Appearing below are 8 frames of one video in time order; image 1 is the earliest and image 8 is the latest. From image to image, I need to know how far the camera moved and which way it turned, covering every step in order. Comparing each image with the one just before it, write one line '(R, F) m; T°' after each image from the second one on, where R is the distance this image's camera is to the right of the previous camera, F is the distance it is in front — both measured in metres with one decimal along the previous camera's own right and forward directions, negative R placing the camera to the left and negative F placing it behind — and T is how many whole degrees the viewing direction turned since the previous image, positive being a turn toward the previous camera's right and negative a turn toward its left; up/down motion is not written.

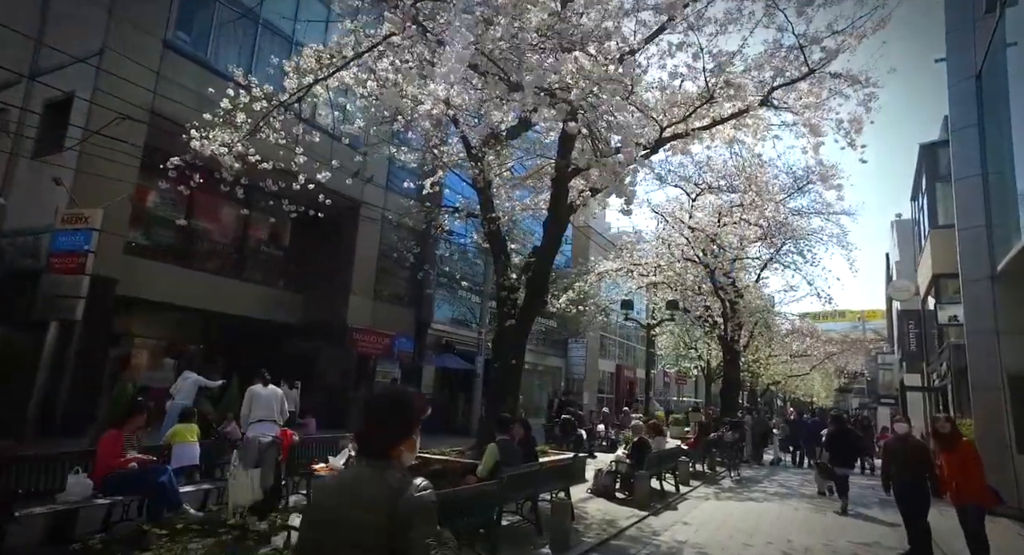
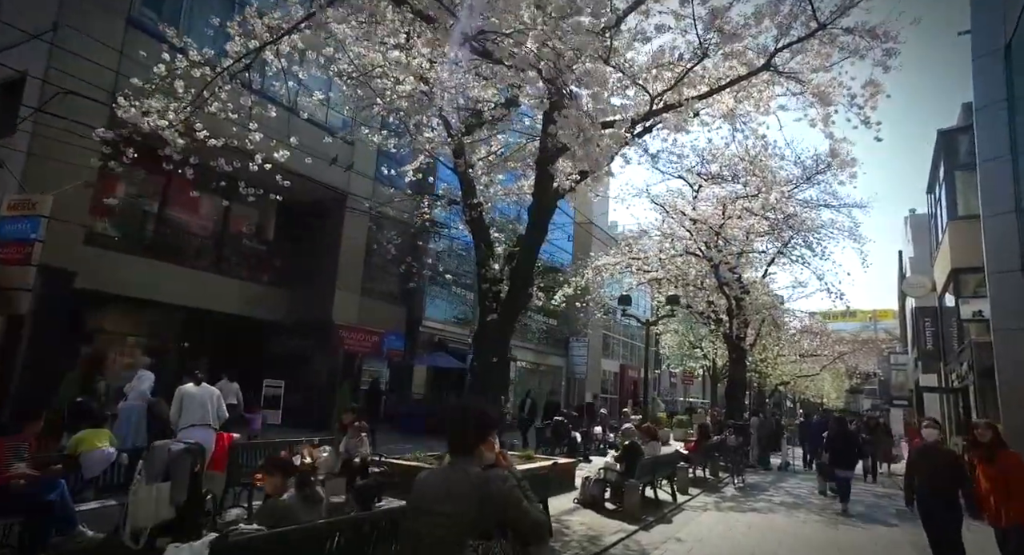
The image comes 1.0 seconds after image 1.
(+0.4, +0.9) m; -1°
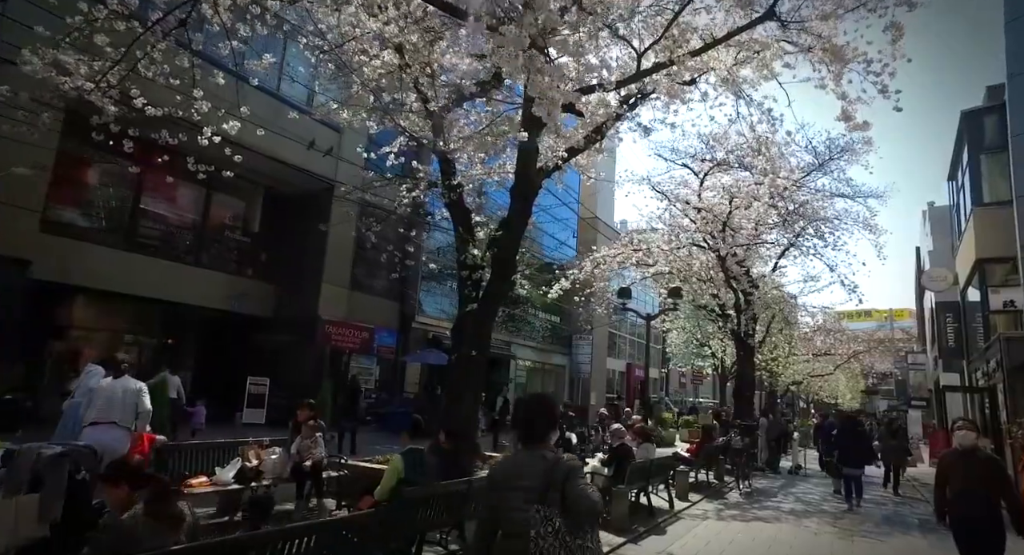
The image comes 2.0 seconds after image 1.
(+0.5, +0.9) m; -1°
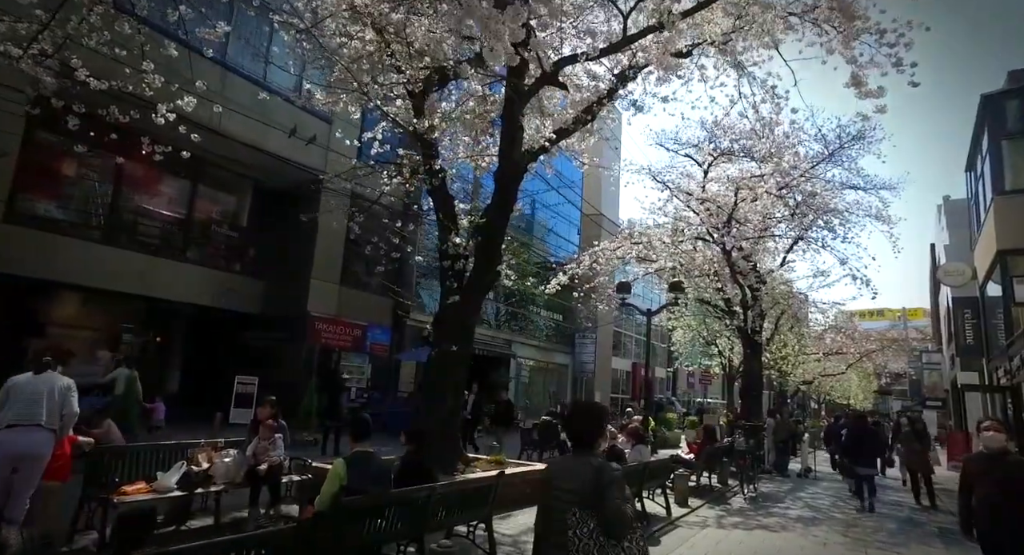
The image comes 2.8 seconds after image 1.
(+0.4, +0.6) m; -1°
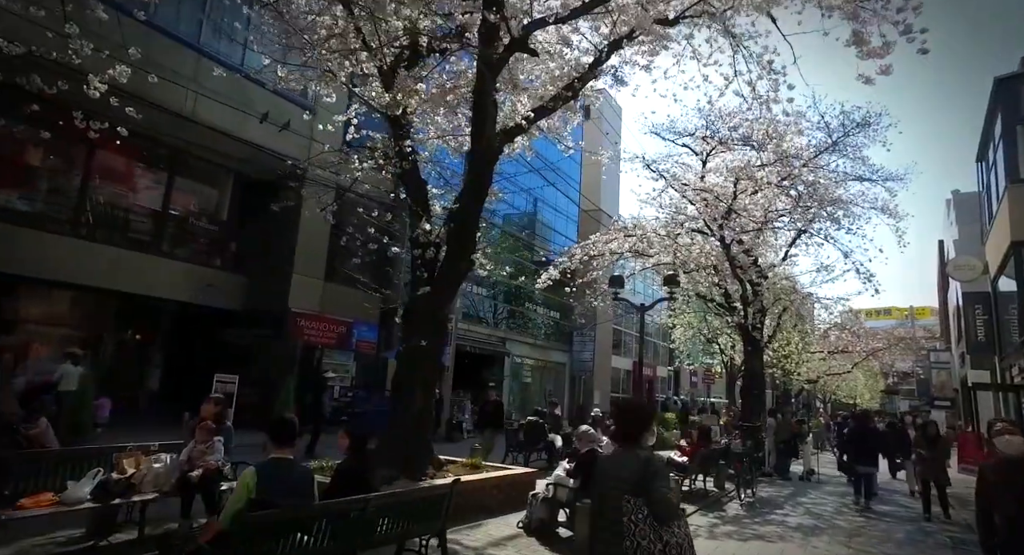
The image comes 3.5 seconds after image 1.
(+0.4, +0.7) m; 0°
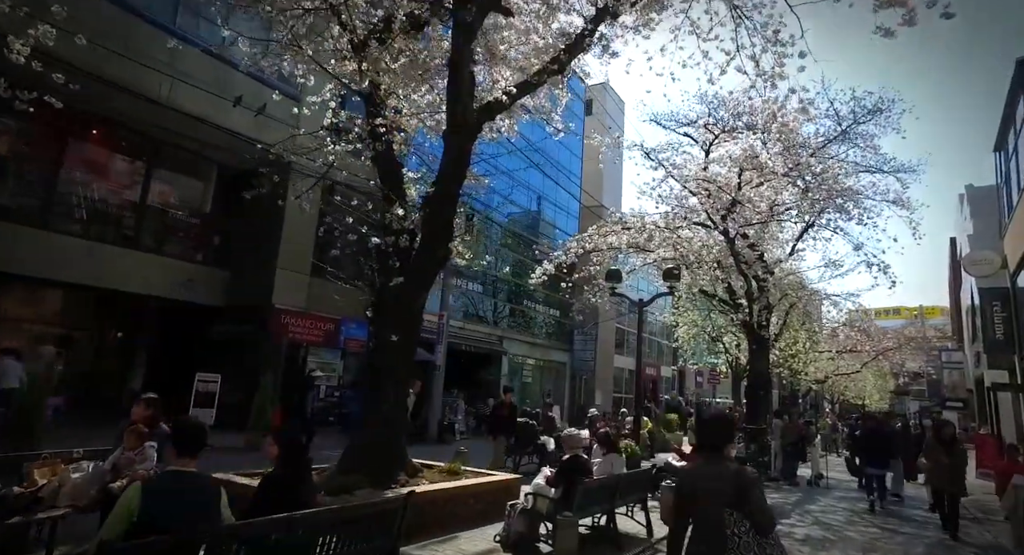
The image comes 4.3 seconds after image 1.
(+0.3, +0.7) m; -1°
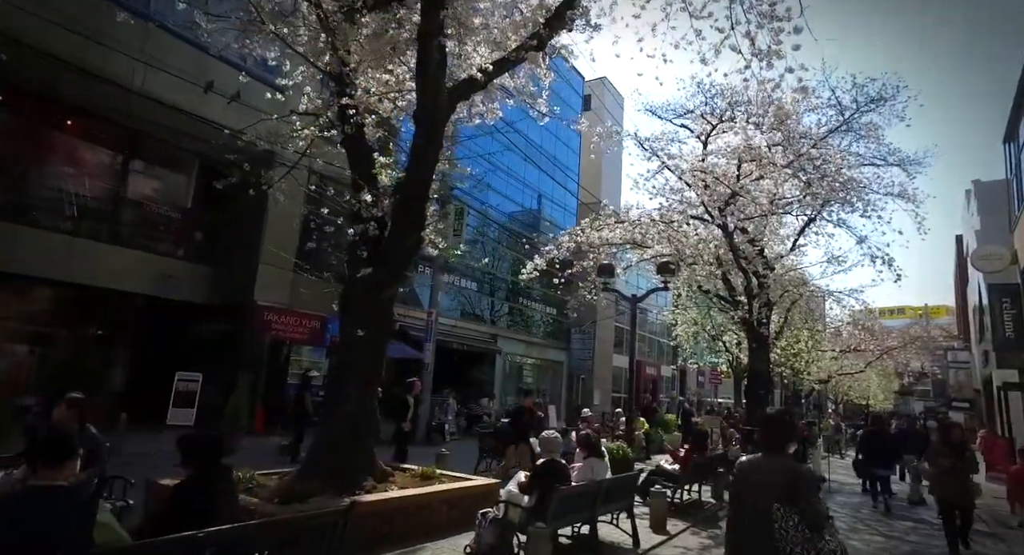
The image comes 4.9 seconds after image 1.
(+0.3, +0.5) m; 0°
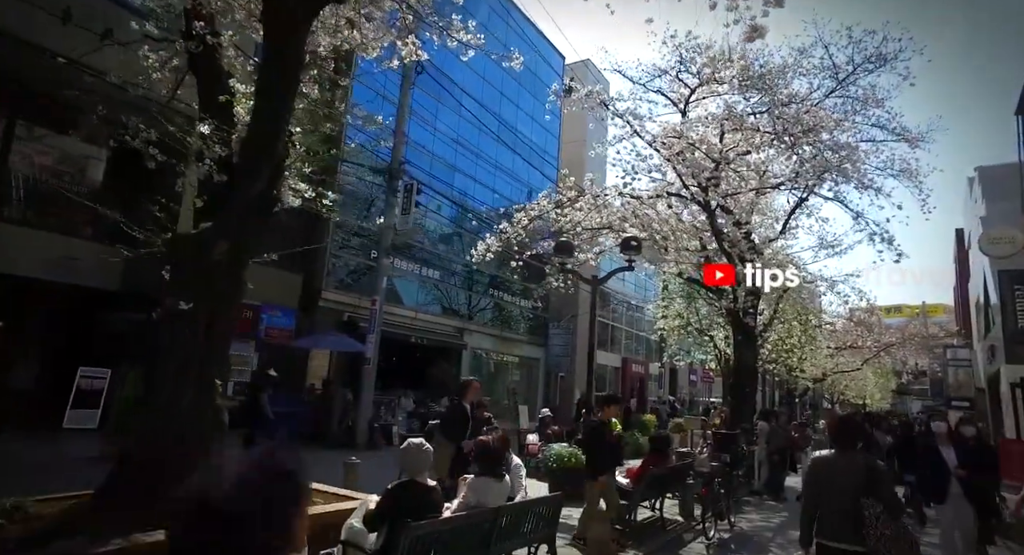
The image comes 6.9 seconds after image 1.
(+1.0, +1.7) m; 0°
